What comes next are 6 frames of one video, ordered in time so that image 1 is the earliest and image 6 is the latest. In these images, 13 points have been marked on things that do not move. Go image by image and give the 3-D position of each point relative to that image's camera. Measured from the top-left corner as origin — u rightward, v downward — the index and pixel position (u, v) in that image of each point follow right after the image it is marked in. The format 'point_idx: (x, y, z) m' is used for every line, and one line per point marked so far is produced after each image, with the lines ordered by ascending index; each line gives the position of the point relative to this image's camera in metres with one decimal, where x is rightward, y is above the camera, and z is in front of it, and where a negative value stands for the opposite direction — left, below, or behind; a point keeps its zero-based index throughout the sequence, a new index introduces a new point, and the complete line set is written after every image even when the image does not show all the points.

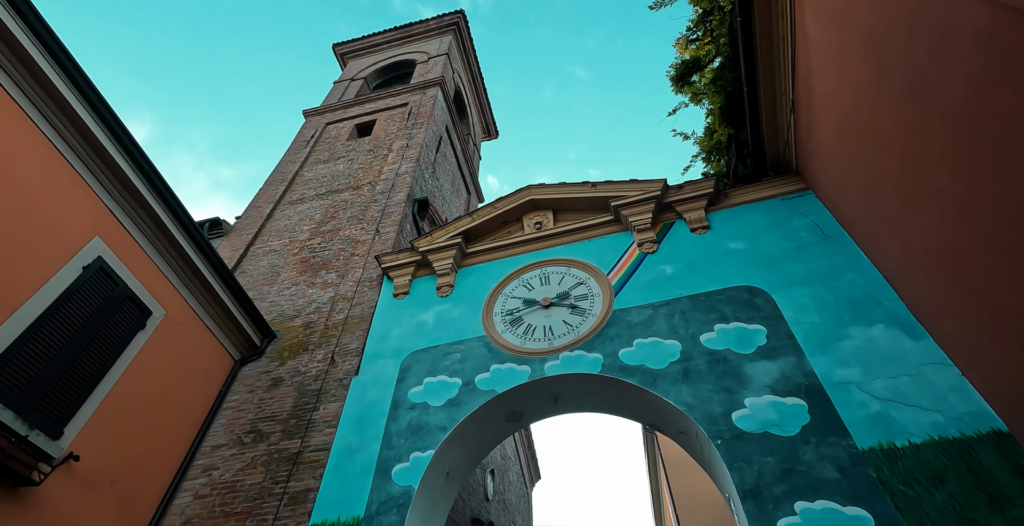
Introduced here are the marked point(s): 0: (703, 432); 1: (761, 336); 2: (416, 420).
0: (+1.7, -1.5, +4.9) m
1: (+2.6, -0.7, +5.5) m
2: (-1.0, -1.7, +5.9) m
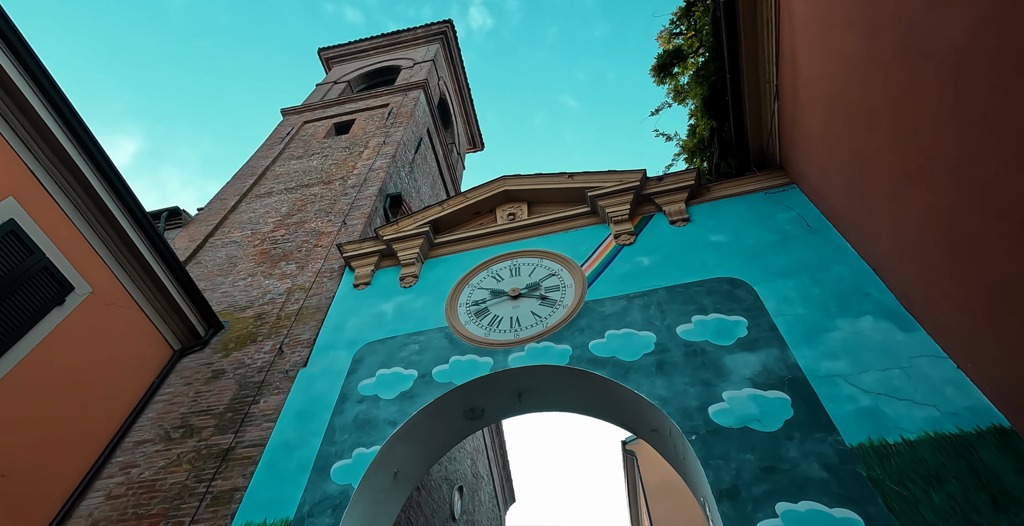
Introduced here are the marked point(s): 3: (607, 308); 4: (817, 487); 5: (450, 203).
0: (+1.4, -1.3, +4.4) m
1: (+2.2, -0.6, +5.1) m
2: (-1.5, -1.5, +5.3) m
3: (+1.0, -0.5, +5.8) m
4: (+2.1, -1.6, +3.8) m
5: (-0.9, +0.9, +7.7) m
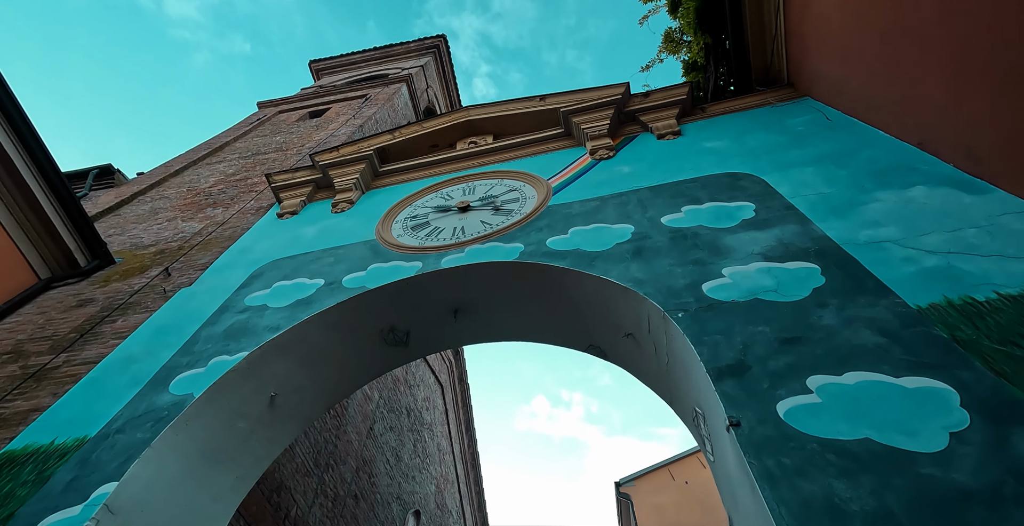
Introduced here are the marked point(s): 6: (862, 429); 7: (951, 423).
0: (+0.8, -0.3, +3.1) m
1: (+1.7, +0.4, +3.8) m
2: (-2.0, -0.4, +4.0) m
3: (+0.5, +0.4, +4.5) m
4: (+1.6, -0.4, +2.4) m
5: (-1.3, +1.6, +6.6) m
6: (+1.3, -0.6, +2.1) m
7: (+1.6, -0.6, +2.0) m
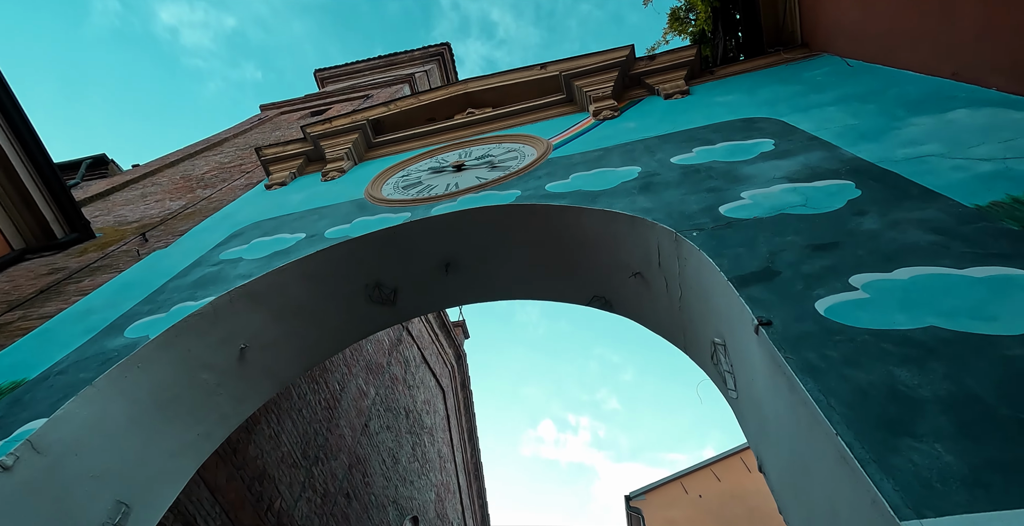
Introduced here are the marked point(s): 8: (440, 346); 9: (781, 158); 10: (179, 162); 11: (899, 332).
0: (+0.8, +0.2, +2.7) m
1: (+1.6, +0.8, +3.5) m
2: (-2.0, -0.1, +3.6) m
3: (+0.5, +0.8, +4.2) m
4: (+1.5, 0.0, +2.0) m
5: (-1.3, +1.9, +6.4) m
6: (+1.3, -0.2, +1.7) m
7: (+1.6, -0.1, +1.6) m
8: (-1.6, -1.9, +12.5) m
9: (+1.6, +0.6, +3.2) m
10: (-5.6, +1.7, +9.2) m
11: (+1.2, -0.2, +1.7) m
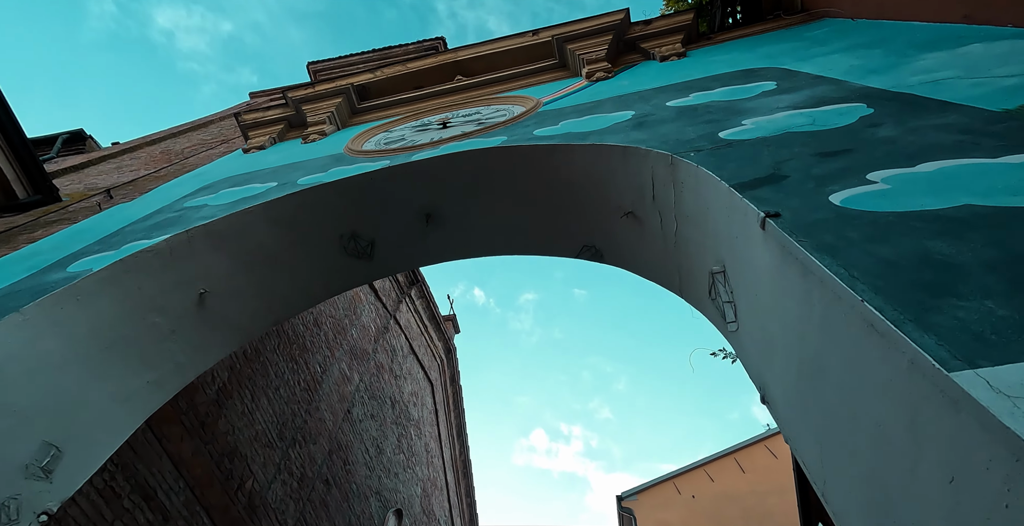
0: (+0.7, +0.5, +2.5) m
1: (+1.6, +1.1, +3.3) m
2: (-2.1, +0.3, +3.4) m
3: (+0.4, +1.1, +4.0) m
4: (+1.5, +0.4, +1.8) m
5: (-1.4, +2.2, +6.1) m
6: (+1.2, +0.2, +1.5) m
7: (+1.5, +0.2, +1.4) m
8: (-1.9, -1.7, +12.2) m
9: (+1.5, +0.9, +3.0) m
10: (-5.8, +2.0, +8.9) m
11: (+1.1, +0.1, +1.4) m
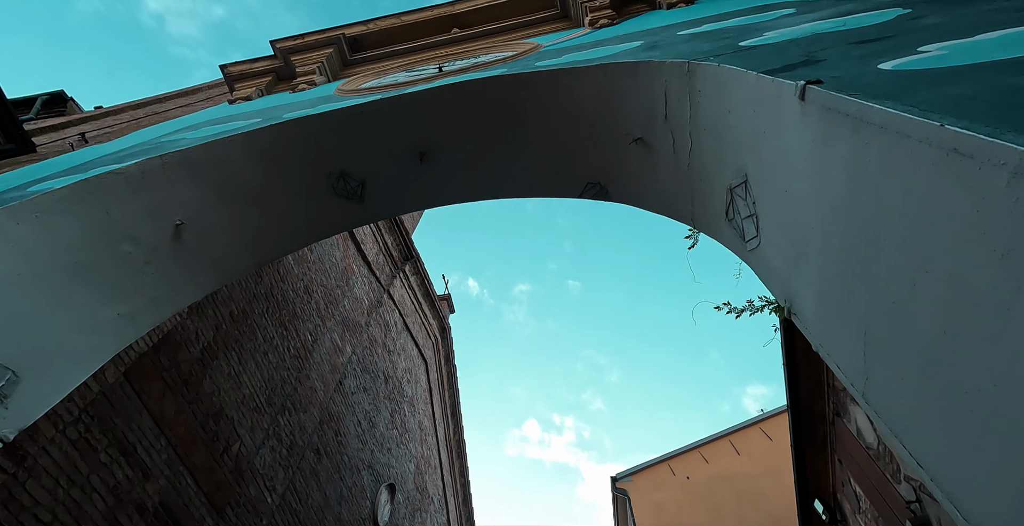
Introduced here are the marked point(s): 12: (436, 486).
0: (+0.7, +0.8, +2.3) m
1: (+1.6, +1.4, +3.1) m
2: (-2.1, +0.7, +3.2) m
3: (+0.4, +1.5, +3.8) m
4: (+1.5, +0.7, +1.6) m
5: (-1.4, +2.6, +5.9) m
6: (+1.2, +0.5, +1.3) m
7: (+1.5, +0.5, +1.2) m
8: (-2.0, -1.2, +12.0) m
9: (+1.5, +1.3, +2.8) m
10: (-5.8, +2.5, +8.6) m
11: (+1.1, +0.5, +1.2) m
12: (-1.6, -4.8, +11.6) m
